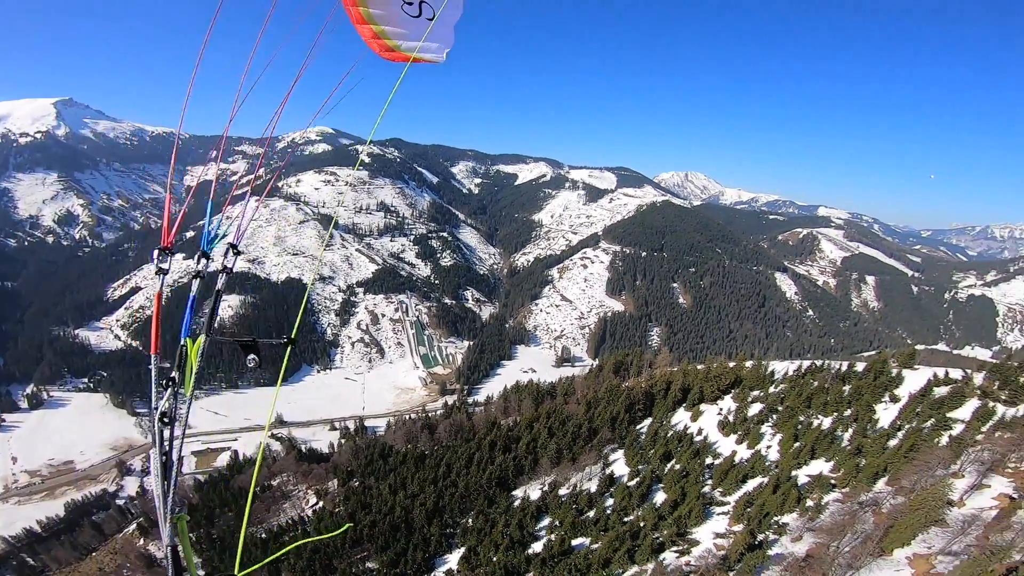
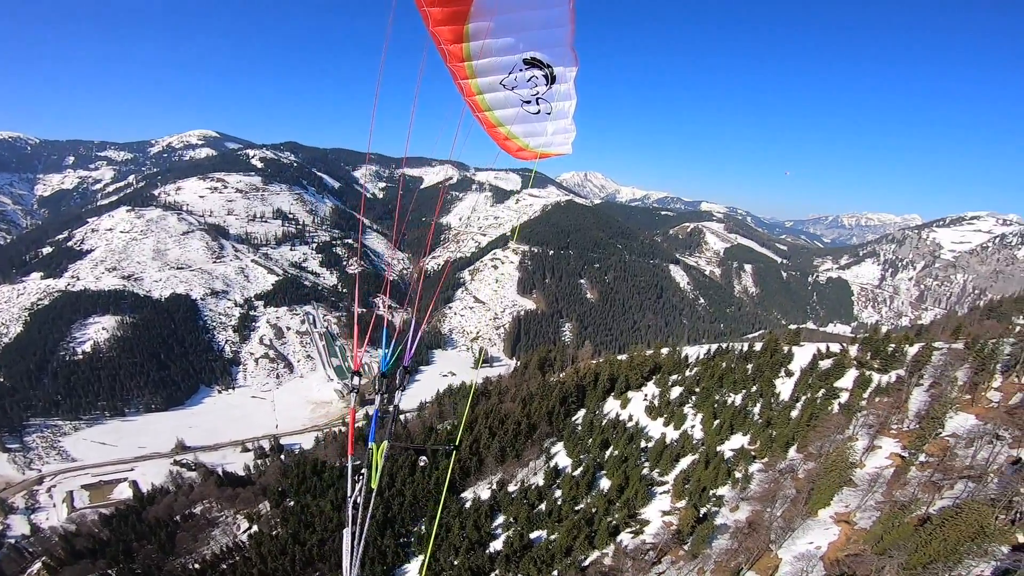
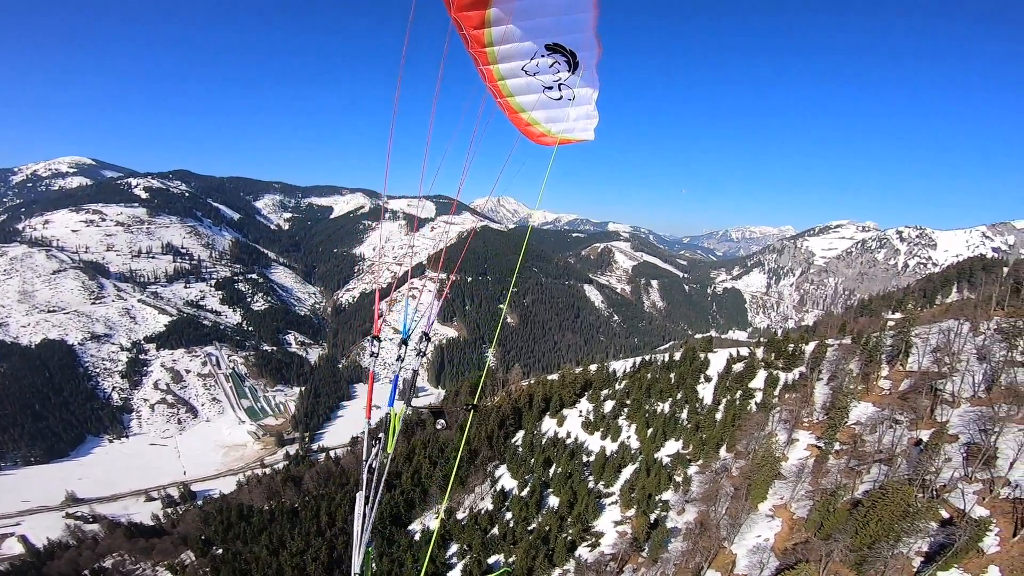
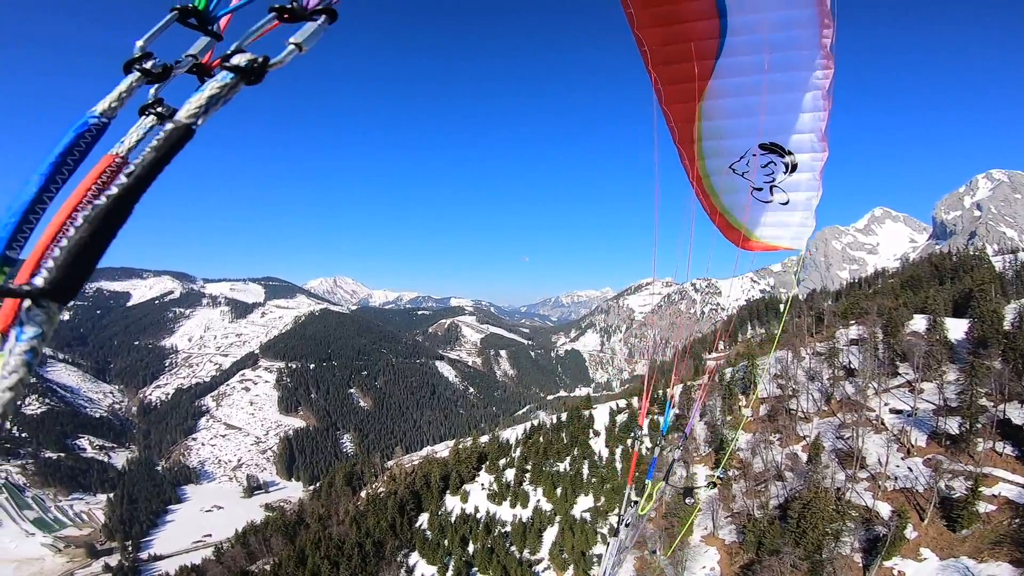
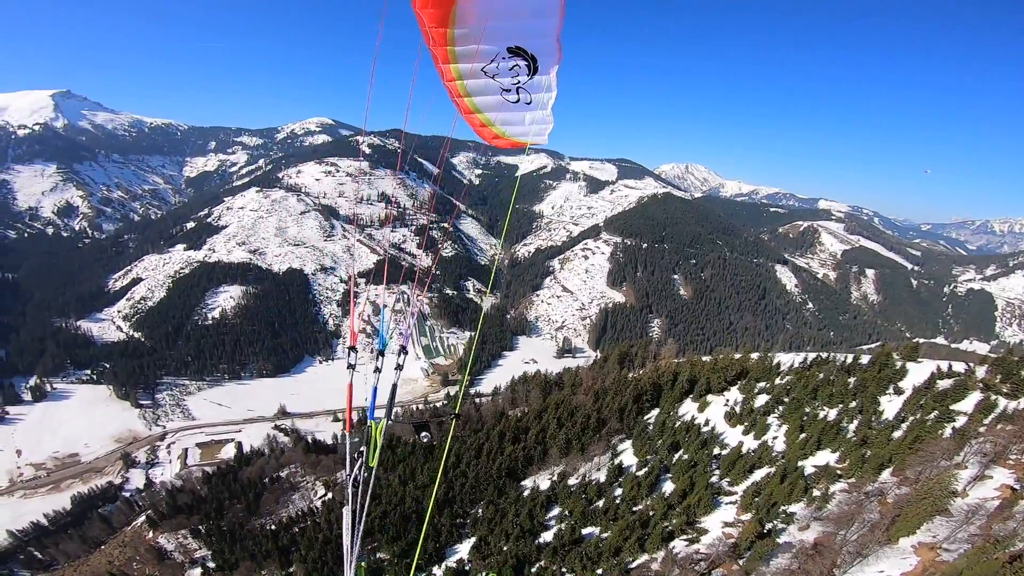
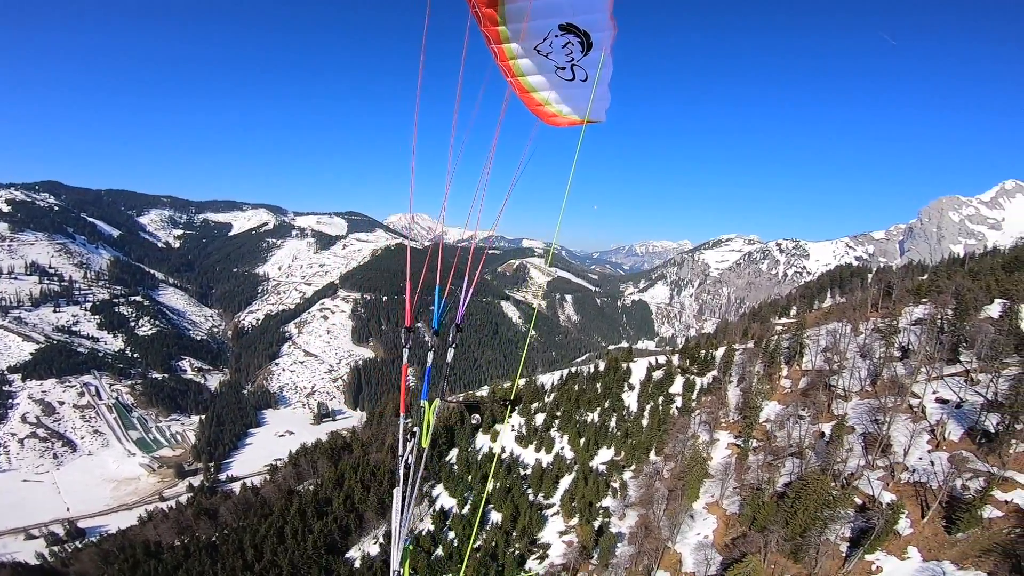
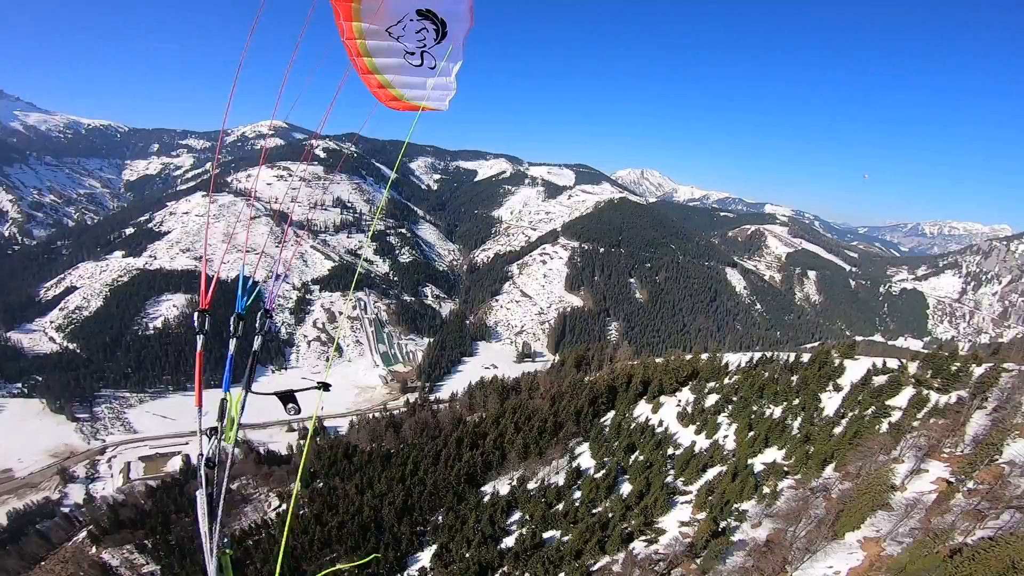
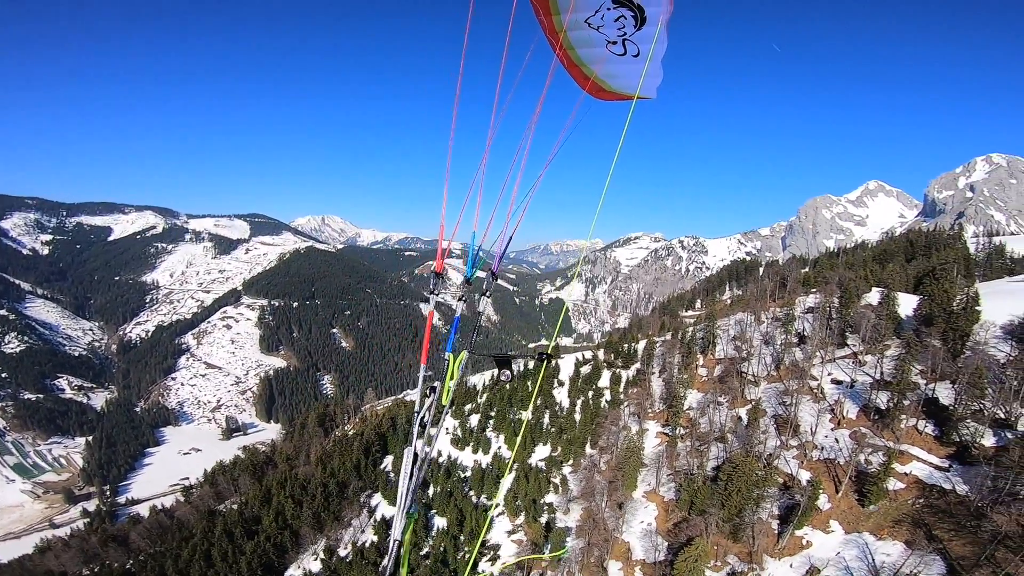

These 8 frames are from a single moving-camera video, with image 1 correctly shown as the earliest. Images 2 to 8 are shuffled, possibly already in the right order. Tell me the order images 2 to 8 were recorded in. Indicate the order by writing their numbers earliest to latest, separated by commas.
7, 5, 2, 3, 6, 8, 4
